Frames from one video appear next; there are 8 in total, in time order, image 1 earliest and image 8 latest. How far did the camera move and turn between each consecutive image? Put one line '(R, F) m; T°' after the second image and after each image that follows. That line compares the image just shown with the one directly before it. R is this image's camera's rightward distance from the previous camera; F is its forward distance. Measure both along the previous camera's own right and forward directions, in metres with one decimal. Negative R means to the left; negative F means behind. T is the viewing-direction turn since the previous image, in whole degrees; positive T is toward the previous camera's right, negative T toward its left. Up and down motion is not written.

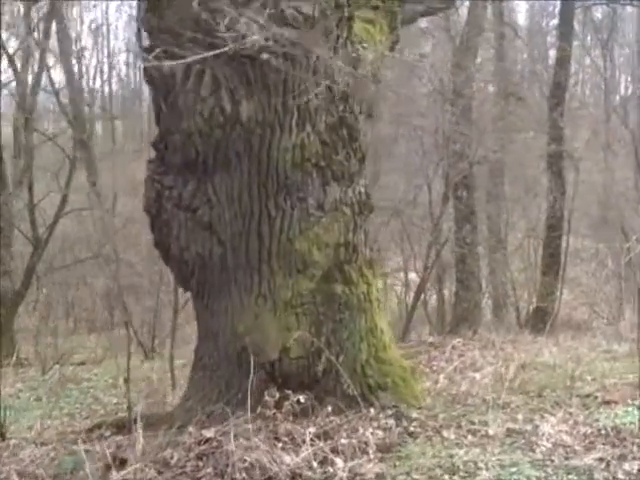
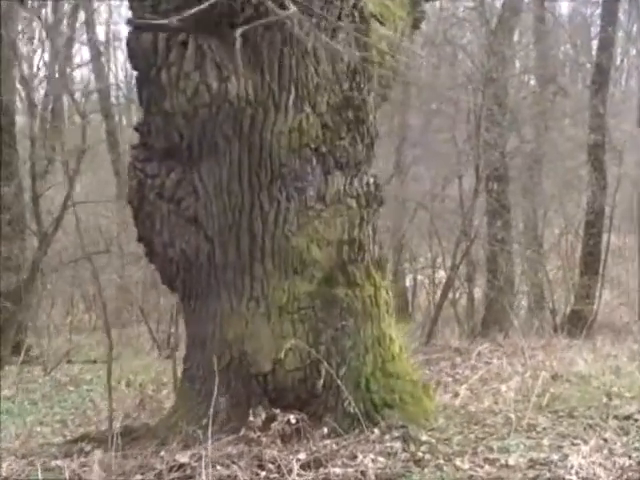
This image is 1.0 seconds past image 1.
(+0.3, +0.9) m; -3°
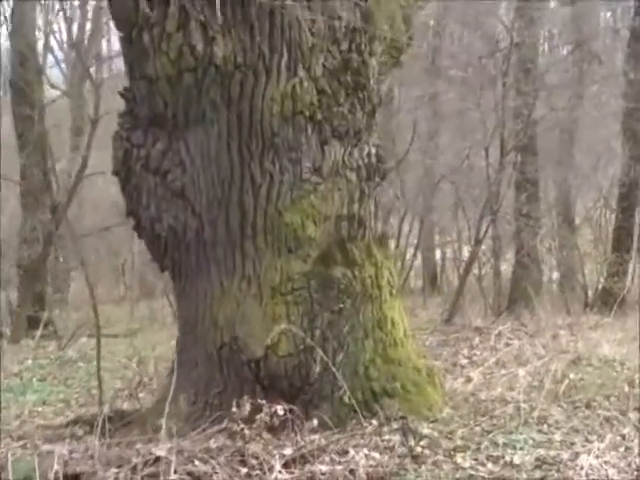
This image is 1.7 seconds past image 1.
(+0.3, +0.5) m; -2°
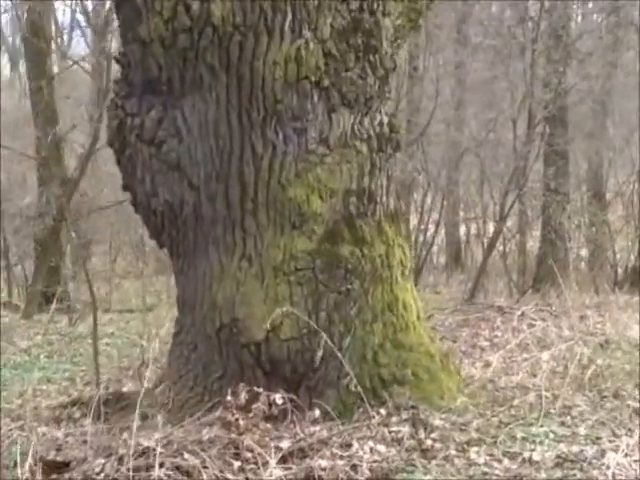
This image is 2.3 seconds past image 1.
(+0.1, +0.4) m; -2°
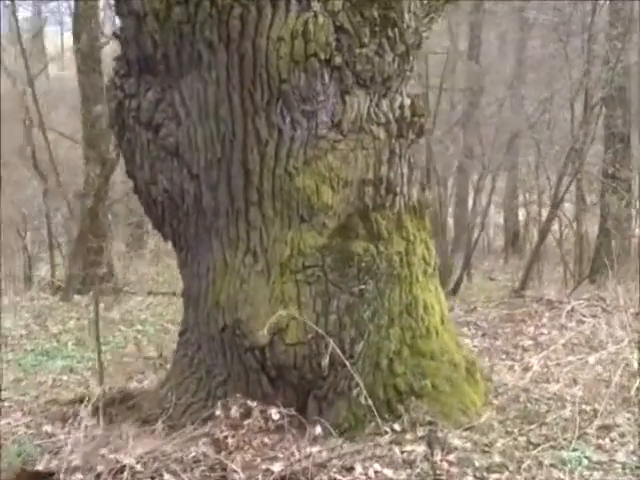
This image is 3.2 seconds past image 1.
(+0.3, +0.6) m; -4°
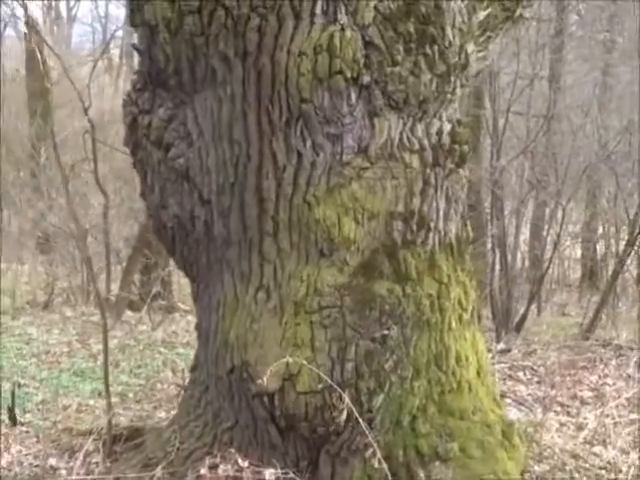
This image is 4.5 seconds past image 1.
(+0.3, +0.5) m; -5°
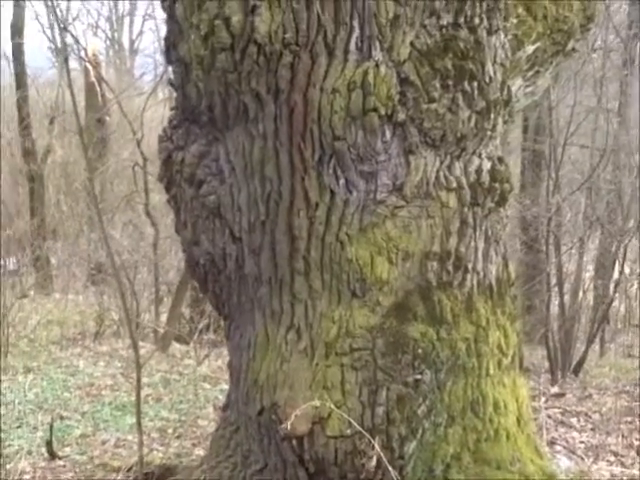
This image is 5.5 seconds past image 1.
(+0.2, +0.1) m; -4°
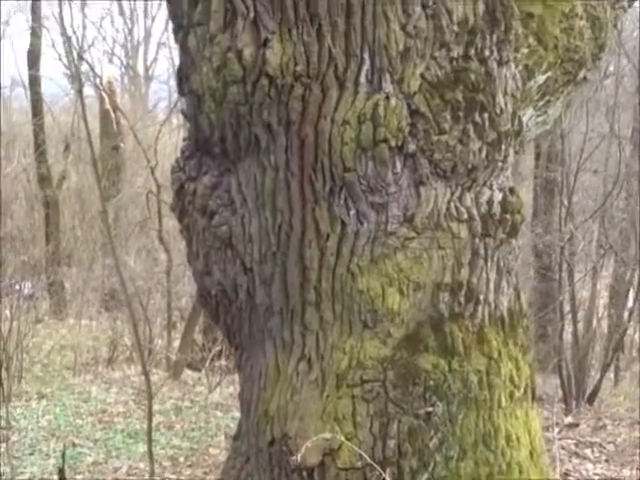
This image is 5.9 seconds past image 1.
(0.0, 0.0) m; -1°
